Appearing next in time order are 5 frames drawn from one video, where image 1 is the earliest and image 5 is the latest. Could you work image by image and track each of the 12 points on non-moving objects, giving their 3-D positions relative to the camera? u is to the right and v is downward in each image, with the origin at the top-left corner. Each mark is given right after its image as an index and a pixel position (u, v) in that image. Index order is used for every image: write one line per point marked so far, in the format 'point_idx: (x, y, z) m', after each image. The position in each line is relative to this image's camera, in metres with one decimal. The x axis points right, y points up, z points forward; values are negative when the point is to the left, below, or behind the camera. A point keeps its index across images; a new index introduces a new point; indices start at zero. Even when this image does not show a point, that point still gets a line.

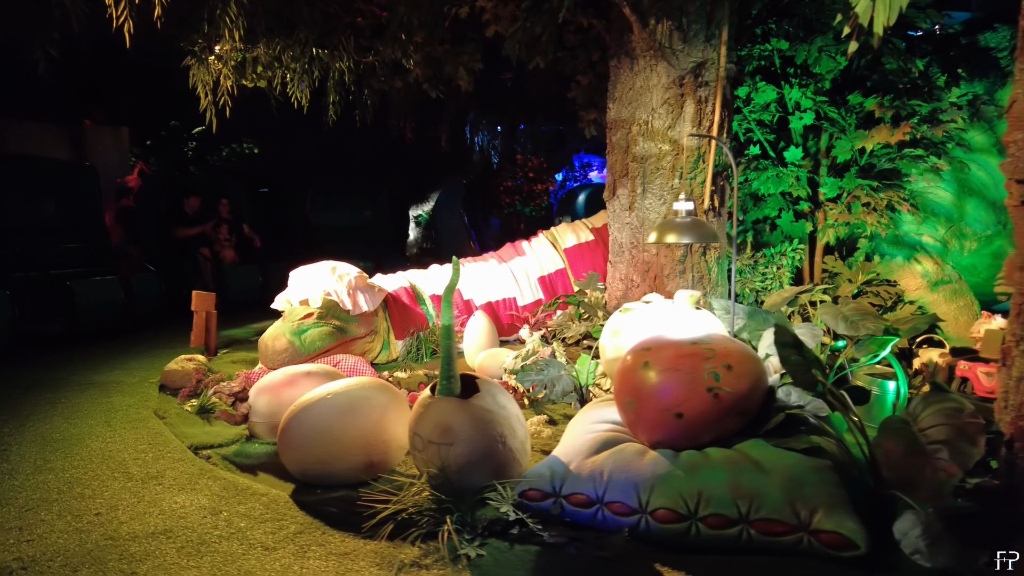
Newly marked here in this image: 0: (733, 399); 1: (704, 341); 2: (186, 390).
0: (+0.9, -0.4, +2.7) m
1: (+0.8, -0.2, +2.8) m
2: (-2.3, -0.7, +4.7) m
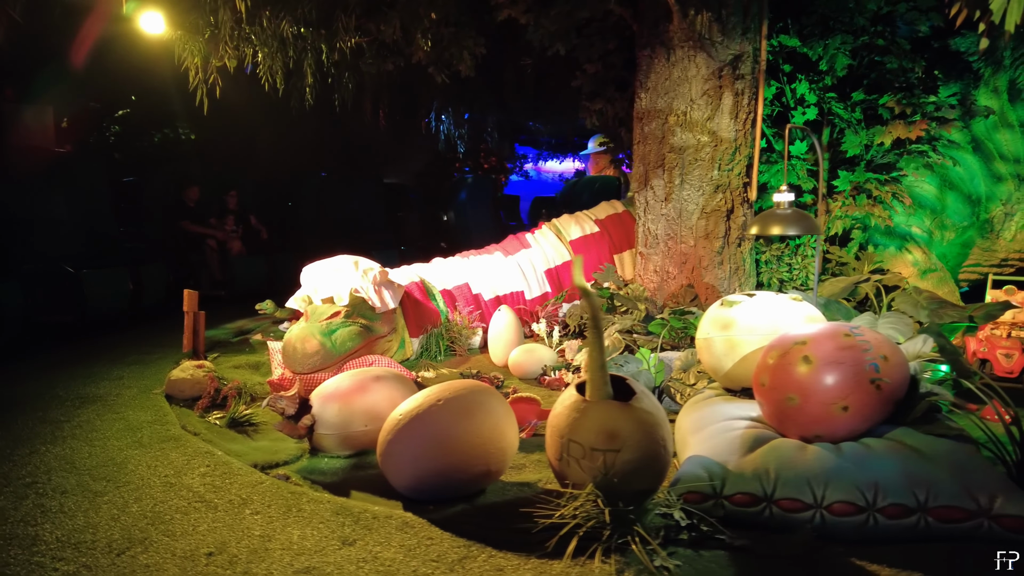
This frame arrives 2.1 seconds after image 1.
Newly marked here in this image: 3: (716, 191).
0: (+1.5, -0.4, +2.7) m
1: (+1.4, -0.2, +2.8) m
2: (-1.9, -0.7, +4.2) m
3: (+1.4, +0.7, +4.8) m
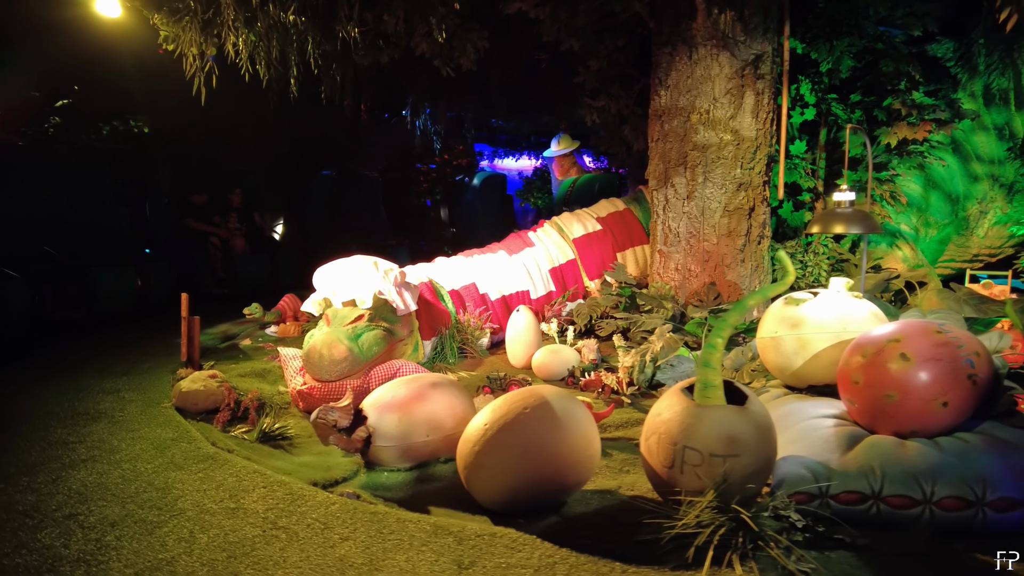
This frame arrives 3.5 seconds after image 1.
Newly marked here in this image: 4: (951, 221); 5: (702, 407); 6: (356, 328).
0: (+1.9, -0.4, +2.8) m
1: (+1.8, -0.2, +2.9) m
2: (-1.6, -0.7, +3.9) m
3: (+1.6, +0.7, +4.8) m
4: (+4.0, +0.6, +6.3) m
5: (+0.7, -0.4, +2.6) m
6: (-1.0, -0.2, +4.3) m
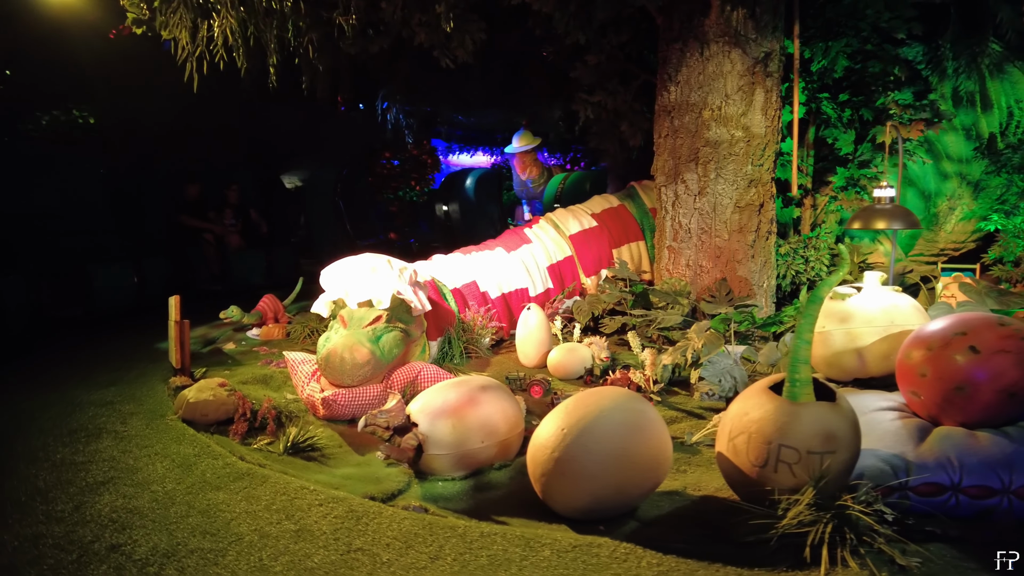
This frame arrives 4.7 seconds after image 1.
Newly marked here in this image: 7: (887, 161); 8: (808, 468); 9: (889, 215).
0: (+2.2, -0.4, +2.9) m
1: (+2.1, -0.1, +2.9) m
2: (-1.4, -0.7, +3.6) m
3: (+1.7, +0.7, +4.9) m
4: (+3.9, +0.7, +6.6) m
5: (+1.1, -0.4, +2.6) m
6: (-0.8, -0.2, +4.1) m
7: (+3.1, +1.1, +5.8) m
8: (+1.1, -0.7, +2.5) m
9: (+1.9, +0.4, +3.5) m
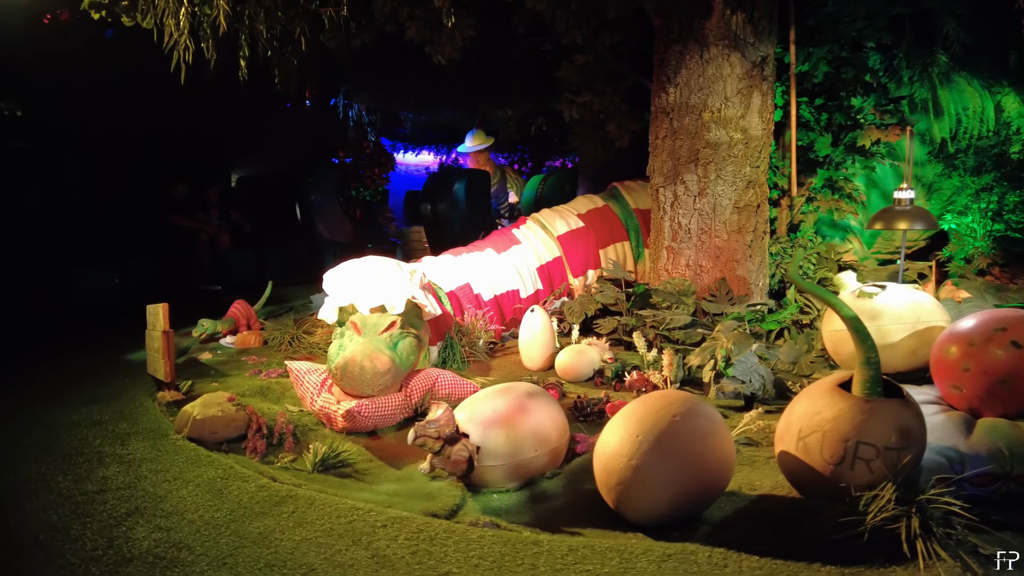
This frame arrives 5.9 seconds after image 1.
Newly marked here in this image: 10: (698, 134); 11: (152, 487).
0: (+2.5, -0.3, +3.0) m
1: (+2.4, -0.1, +3.1) m
2: (-1.2, -0.8, +3.4) m
3: (+1.7, +0.7, +5.0) m
4: (+3.7, +0.7, +6.9) m
5: (+1.4, -0.4, +2.6) m
6: (-0.7, -0.3, +3.9) m
7: (+3.0, +1.1, +6.0) m
8: (+1.4, -0.7, +2.6) m
9: (+2.1, +0.4, +3.6) m
10: (+1.3, +1.1, +5.0) m
11: (-1.5, -0.8, +3.0) m
